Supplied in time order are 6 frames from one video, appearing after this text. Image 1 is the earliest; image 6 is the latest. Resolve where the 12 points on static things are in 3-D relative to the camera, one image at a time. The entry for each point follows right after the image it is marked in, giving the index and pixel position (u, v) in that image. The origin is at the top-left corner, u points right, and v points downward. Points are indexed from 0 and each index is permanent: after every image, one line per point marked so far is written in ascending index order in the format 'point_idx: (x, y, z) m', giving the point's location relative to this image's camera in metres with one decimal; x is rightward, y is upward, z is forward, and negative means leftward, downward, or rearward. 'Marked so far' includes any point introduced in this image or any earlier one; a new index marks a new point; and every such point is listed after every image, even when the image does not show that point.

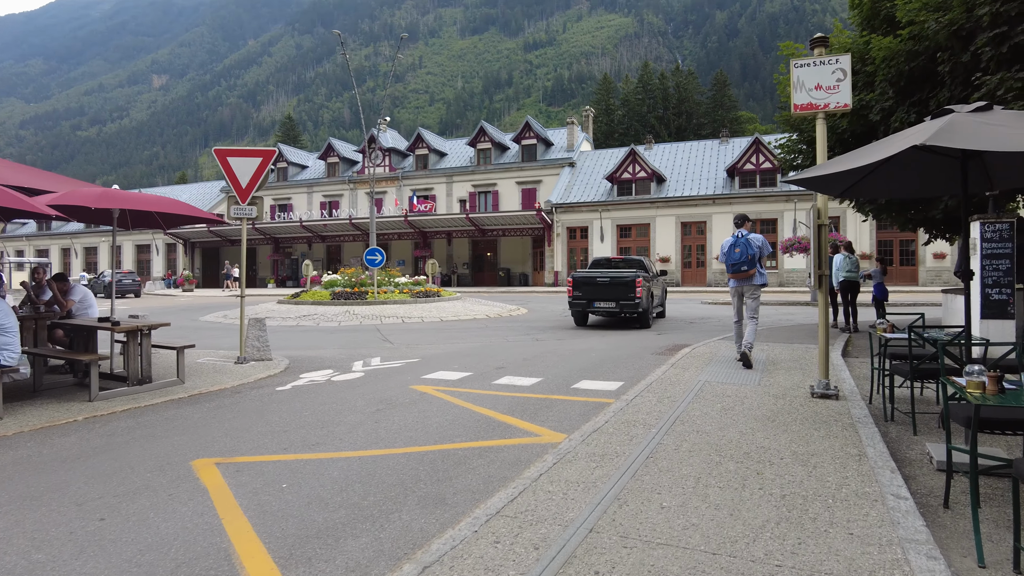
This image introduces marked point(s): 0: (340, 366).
0: (-2.5, -1.1, +9.4) m
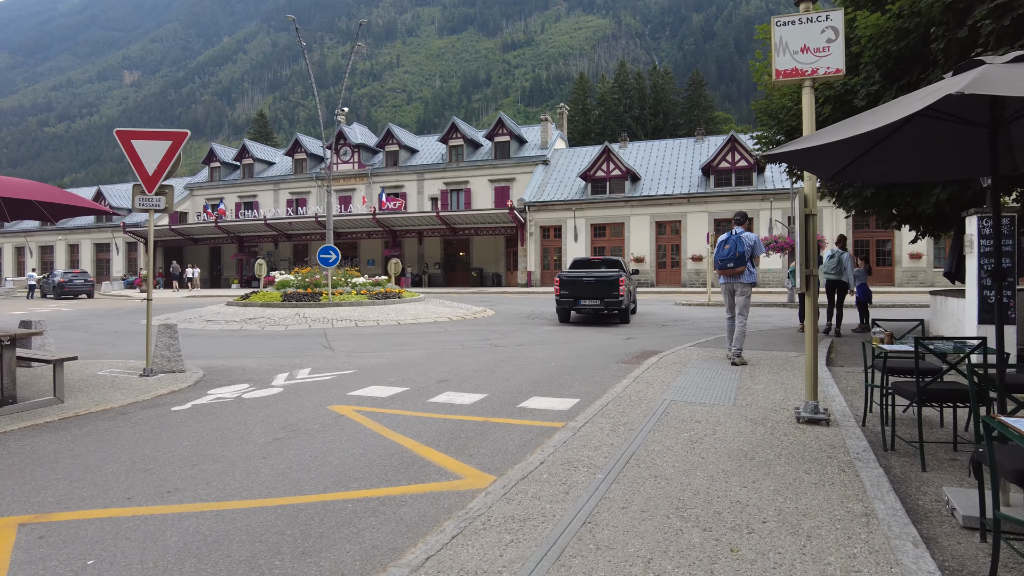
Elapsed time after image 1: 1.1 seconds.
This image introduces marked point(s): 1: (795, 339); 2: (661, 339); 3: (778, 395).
0: (-3.2, -1.2, +8.3) m
1: (+4.8, -0.8, +11.0) m
2: (+2.8, -1.0, +12.2) m
3: (+2.3, -1.0, +5.8) m
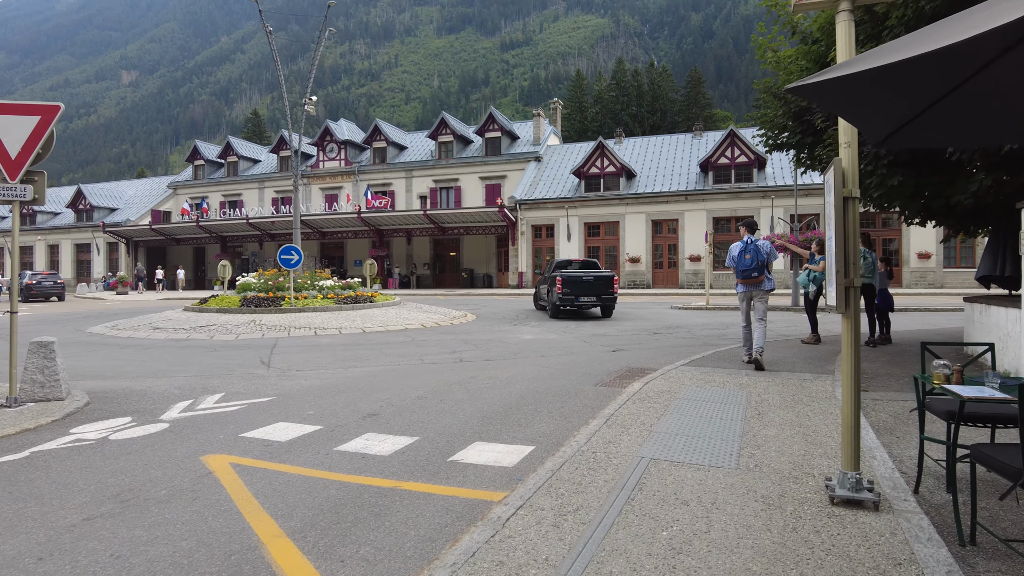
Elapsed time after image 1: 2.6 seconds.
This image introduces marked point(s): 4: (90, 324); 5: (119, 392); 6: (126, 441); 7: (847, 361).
0: (-3.7, -1.3, +6.7) m
1: (+4.3, -0.9, +9.5) m
2: (+2.2, -1.0, +10.7) m
3: (+1.8, -1.0, +4.2) m
4: (-12.0, -1.0, +18.6) m
5: (-4.5, -1.2, +7.5) m
6: (-3.3, -1.3, +5.6) m
7: (+1.7, -0.4, +3.4) m
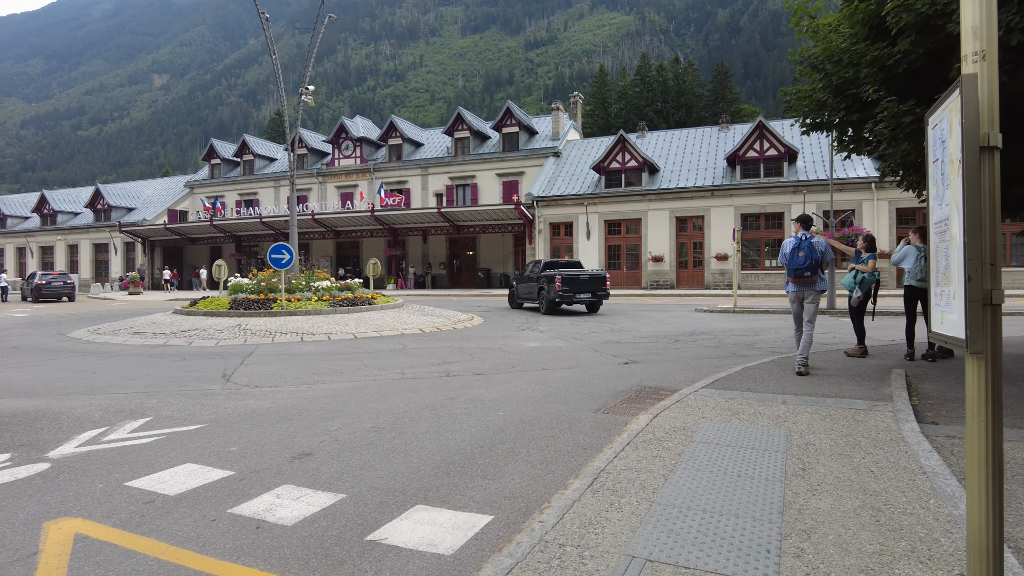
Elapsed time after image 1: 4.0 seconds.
0: (-3.9, -1.3, +5.5) m
1: (+4.2, -1.0, +8.0) m
2: (+2.2, -1.1, +9.2) m
3: (+1.5, -1.1, +2.8) m
4: (-11.7, -1.0, +17.7) m
5: (-4.7, -1.2, +6.4) m
6: (-3.5, -1.4, +4.4) m
7: (+1.4, -0.4, +2.0) m
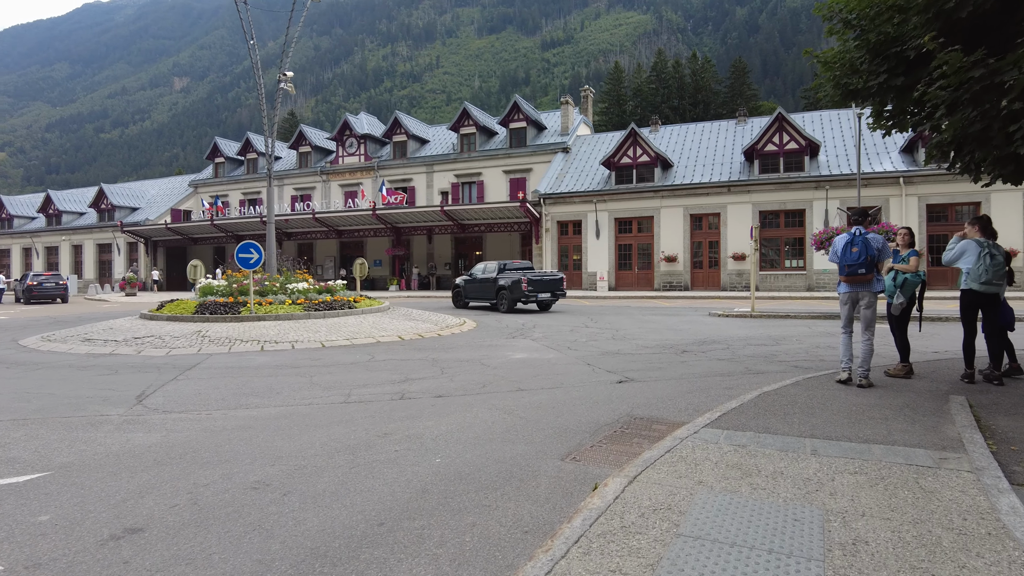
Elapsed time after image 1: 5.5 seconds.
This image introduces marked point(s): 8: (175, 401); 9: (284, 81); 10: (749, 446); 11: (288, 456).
0: (-4.3, -1.3, +4.1) m
1: (+3.8, -1.0, +6.4) m
2: (+1.8, -1.1, +7.6) m
3: (+1.0, -1.1, +1.2) m
4: (-11.9, -1.1, +16.5) m
5: (-5.1, -1.3, +5.0) m
6: (-4.0, -1.4, +3.0) m
7: (+0.8, -0.5, +0.4) m
8: (-3.7, -1.3, +7.4) m
9: (-6.1, +5.6, +17.7) m
10: (+1.5, -1.0, +4.2) m
11: (-1.7, -1.3, +5.0) m
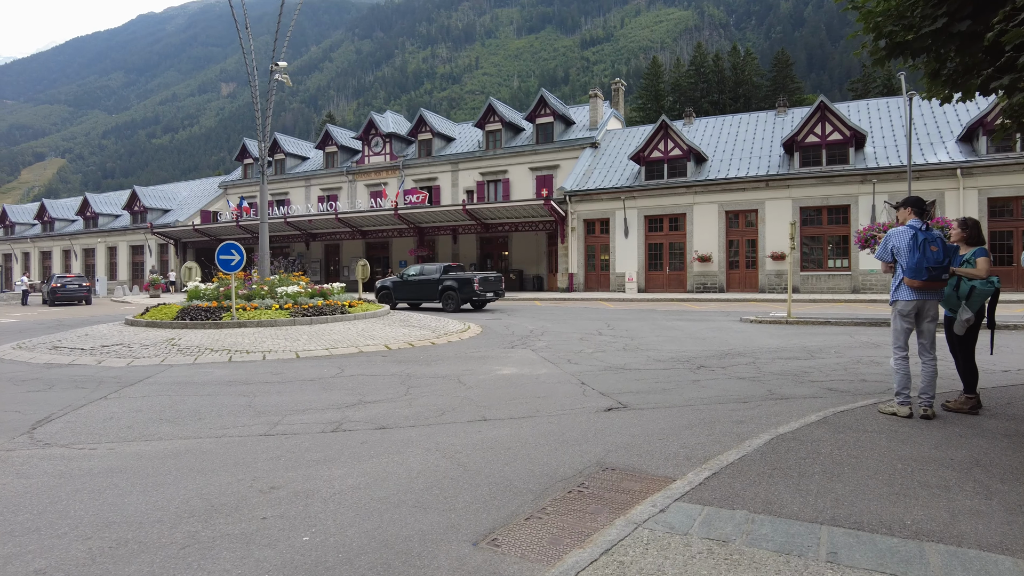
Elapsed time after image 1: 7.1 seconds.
0: (-4.9, -1.4, +3.0) m
1: (+3.3, -1.1, +4.8) m
2: (+1.4, -1.2, +6.2) m
3: (+0.2, -1.2, -0.1) m
4: (-11.7, -1.2, +15.9) m
5: (-5.7, -1.4, +3.9) m
6: (-4.7, -1.5, +1.9) m
7: (0.0, -0.5, -1.0) m
8: (-4.1, -1.3, +6.2) m
9: (-5.9, +5.5, +16.7) m
10: (+1.0, -1.1, +2.8) m
11: (-2.2, -1.3, +3.8) m
